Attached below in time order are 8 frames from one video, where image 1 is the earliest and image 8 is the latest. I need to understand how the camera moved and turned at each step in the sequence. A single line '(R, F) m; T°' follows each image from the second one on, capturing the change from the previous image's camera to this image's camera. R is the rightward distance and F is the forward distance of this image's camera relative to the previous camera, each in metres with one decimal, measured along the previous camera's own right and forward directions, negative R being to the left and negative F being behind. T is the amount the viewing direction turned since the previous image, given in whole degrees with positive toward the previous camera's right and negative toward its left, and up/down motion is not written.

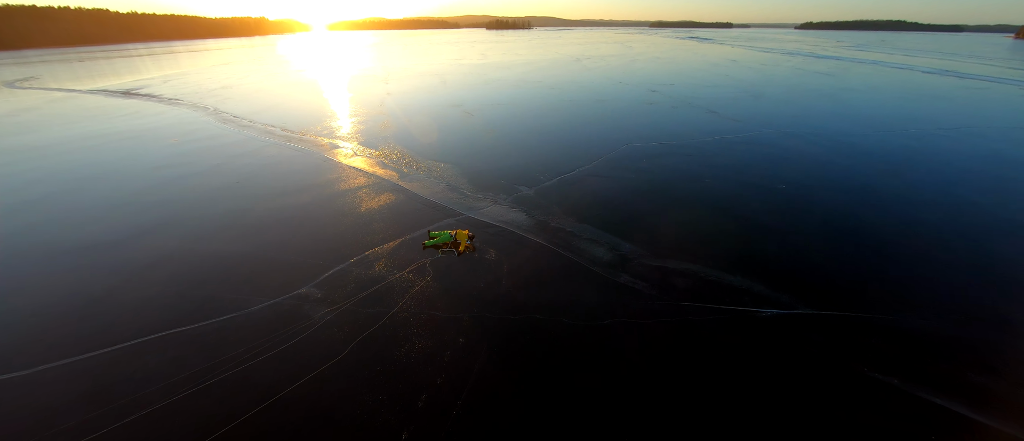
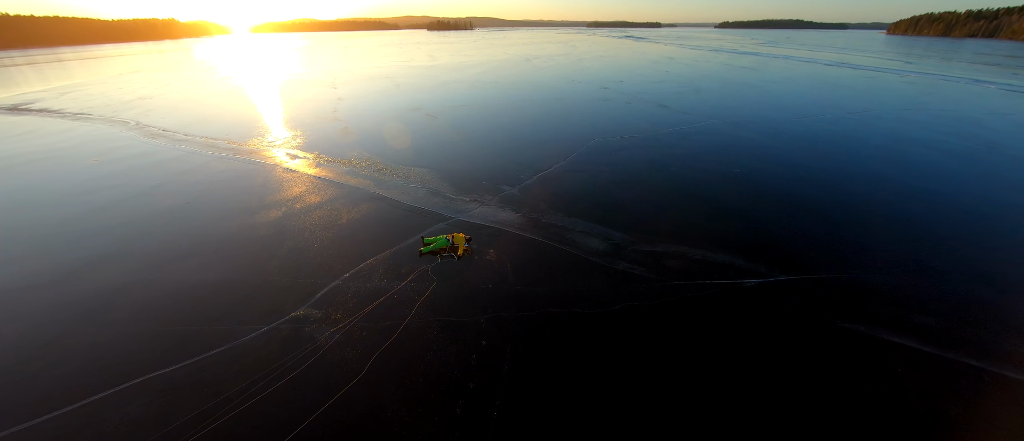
(-1.0, 0.0) m; +7°
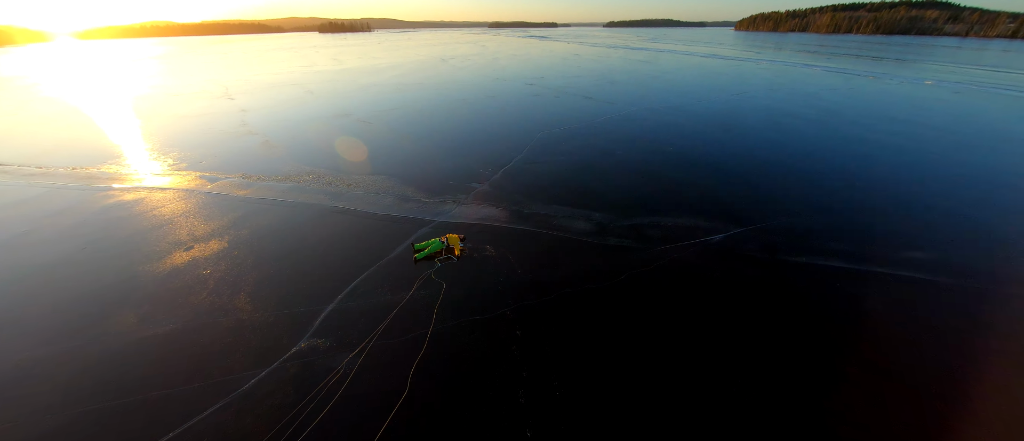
(-1.6, +0.1) m; +12°
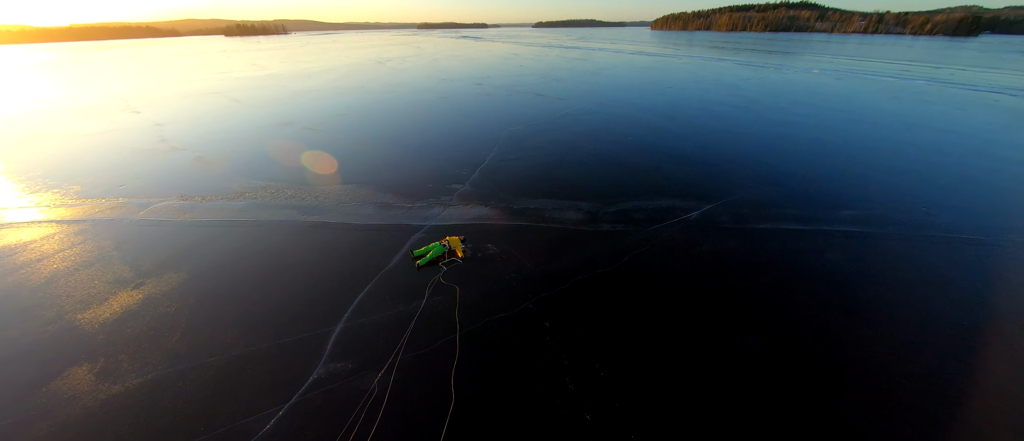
(-1.2, +0.1) m; +9°
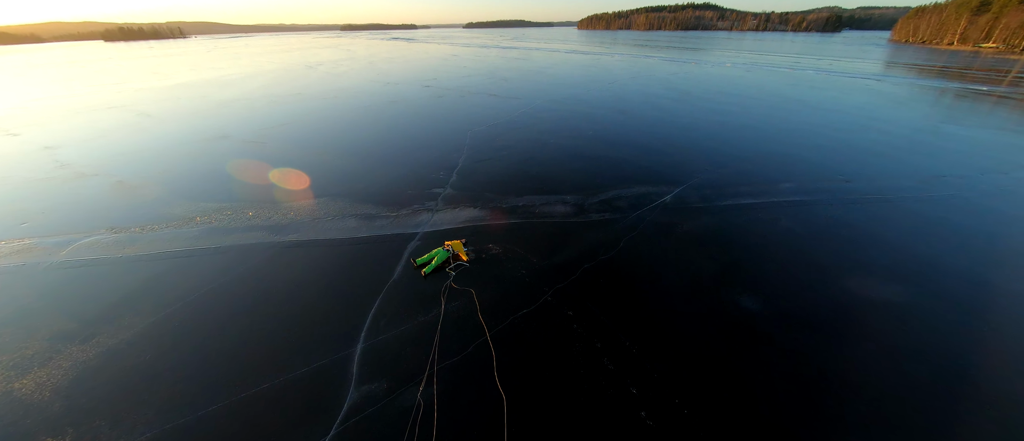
(-1.2, 0.0) m; +8°
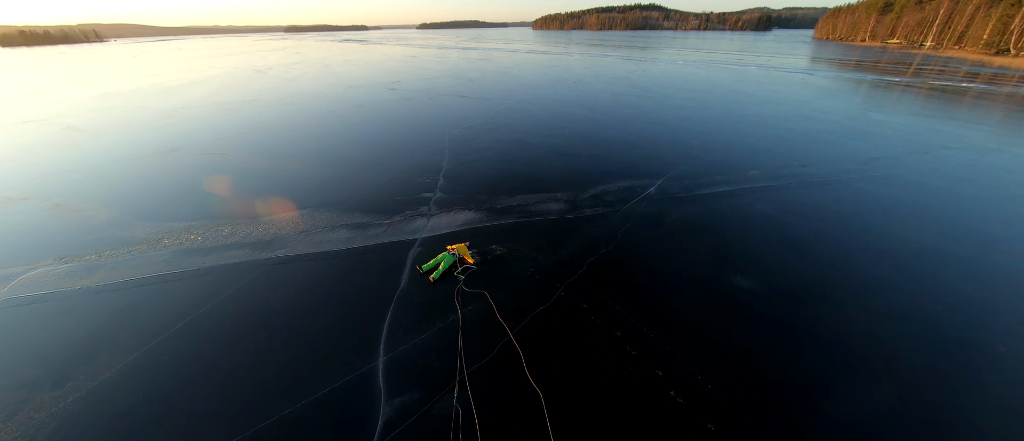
(-0.8, 0.0) m; +6°
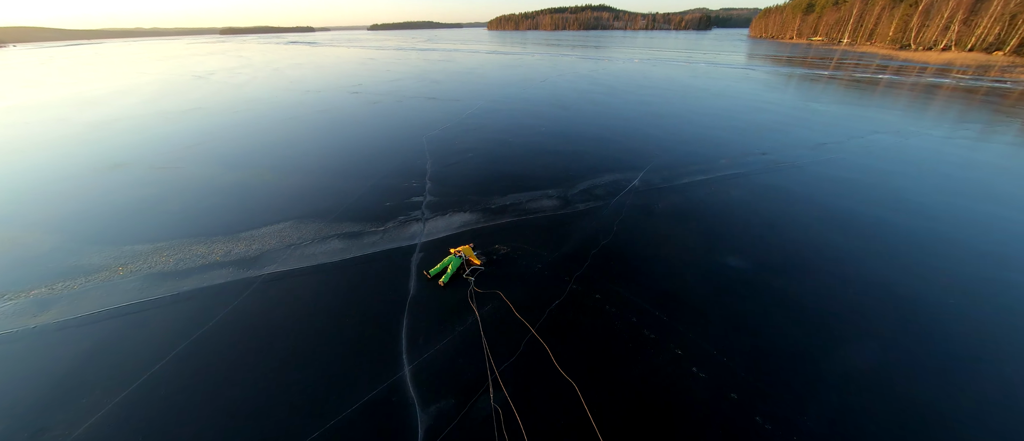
(-0.9, 0.0) m; +6°
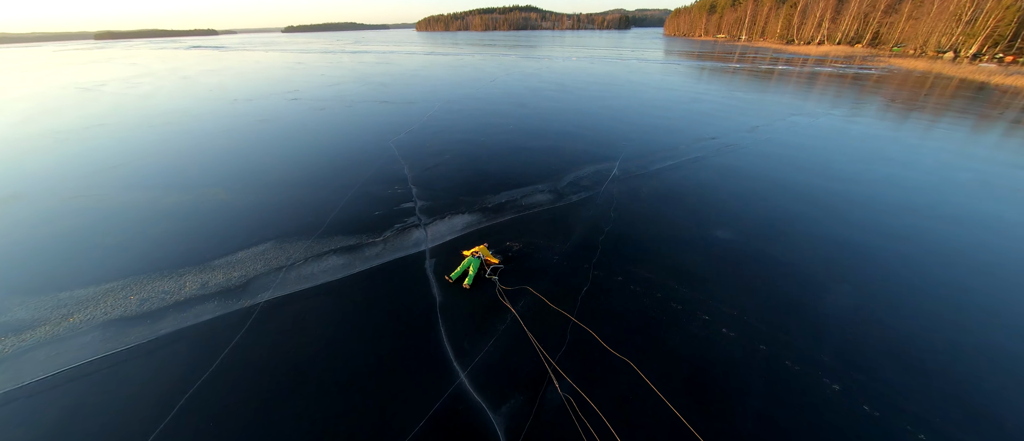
(-1.5, 0.0) m; +9°
